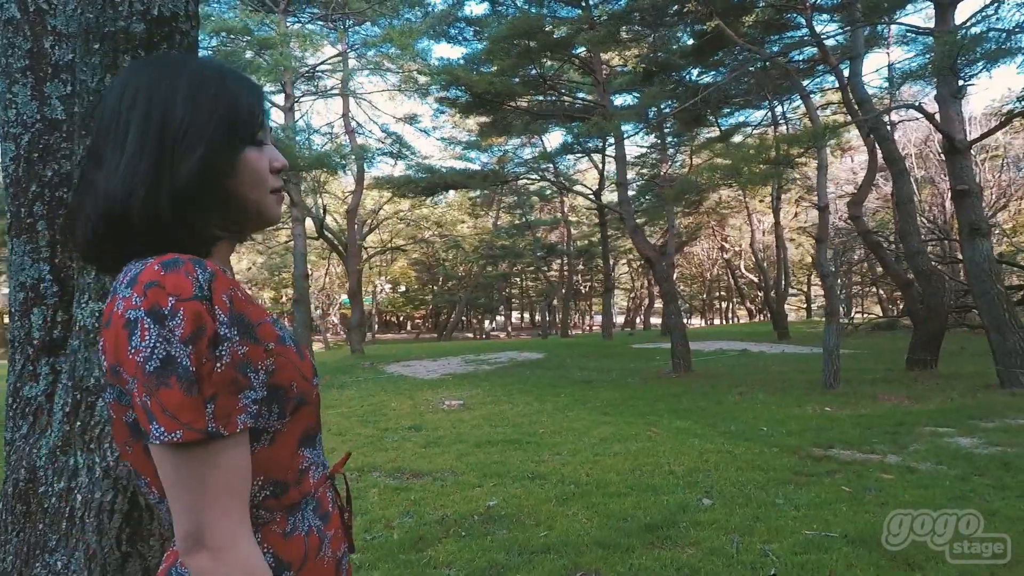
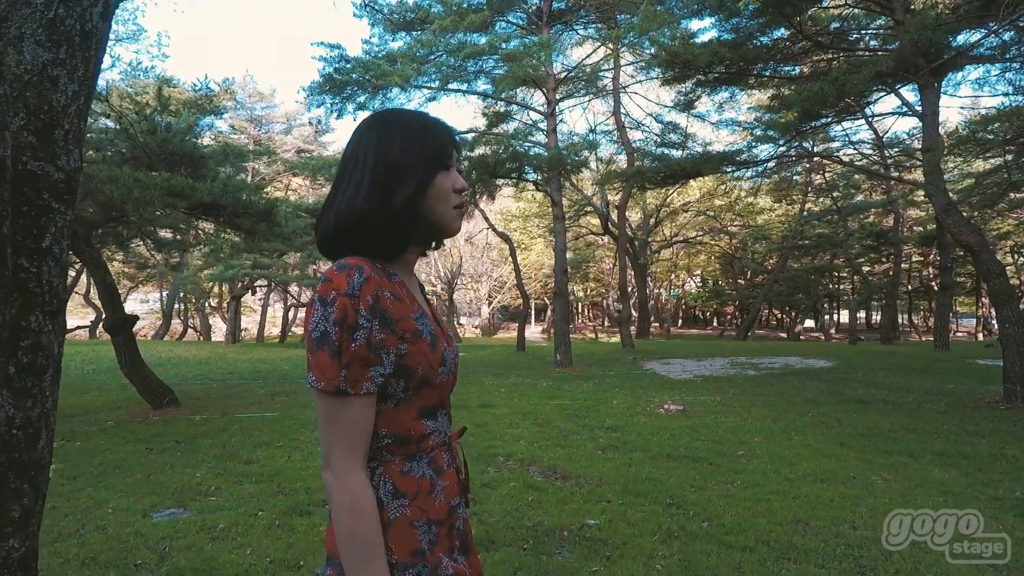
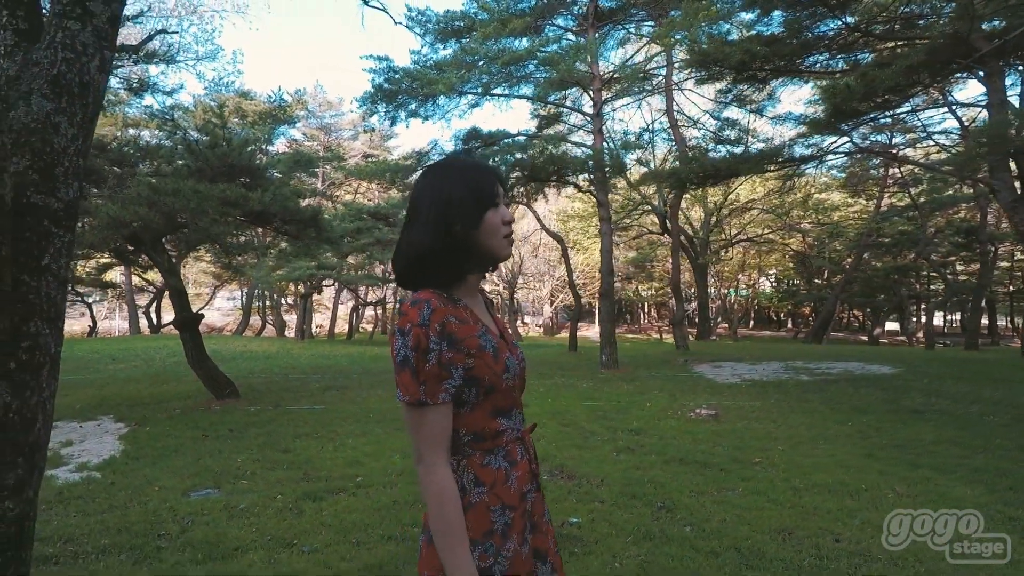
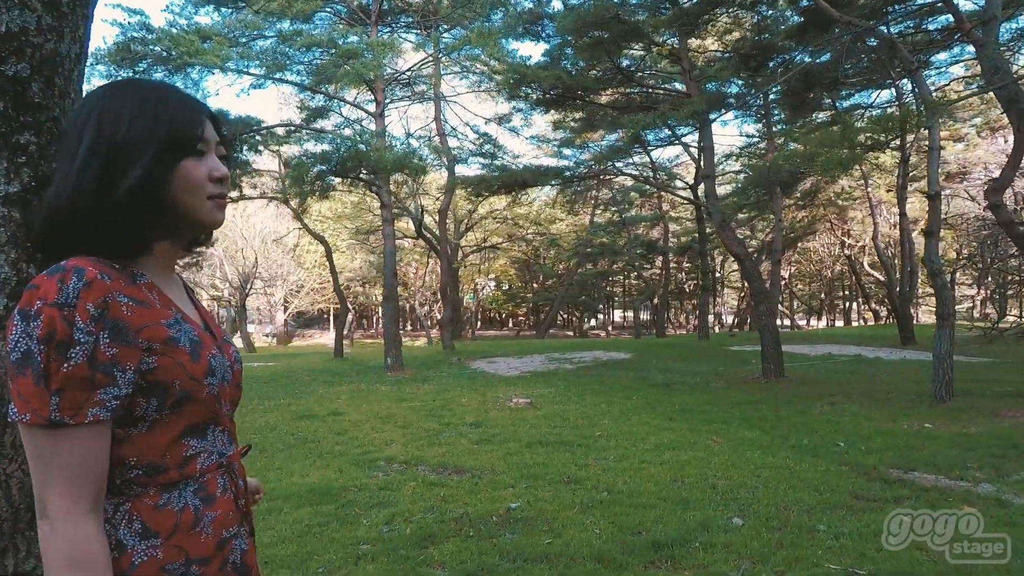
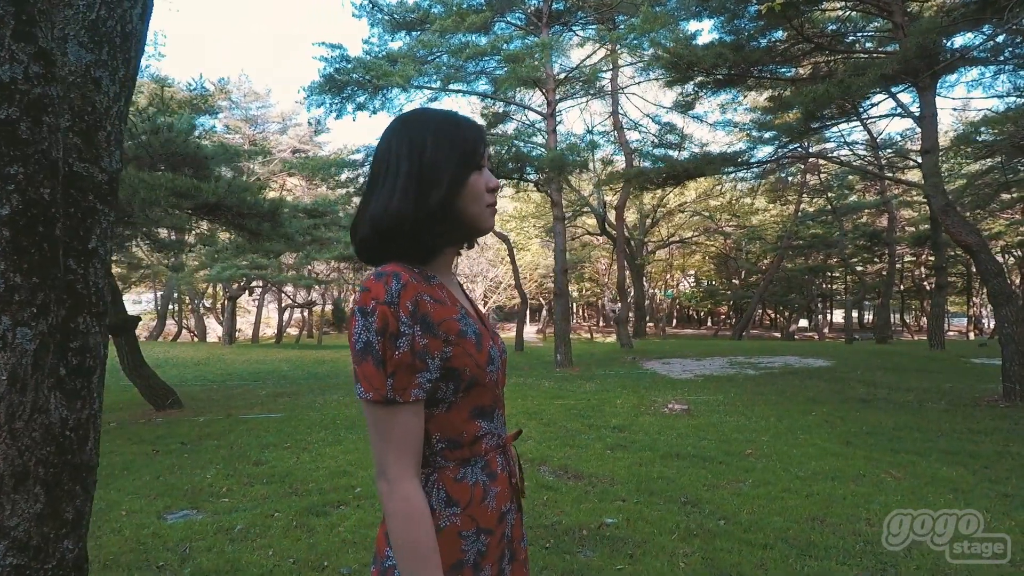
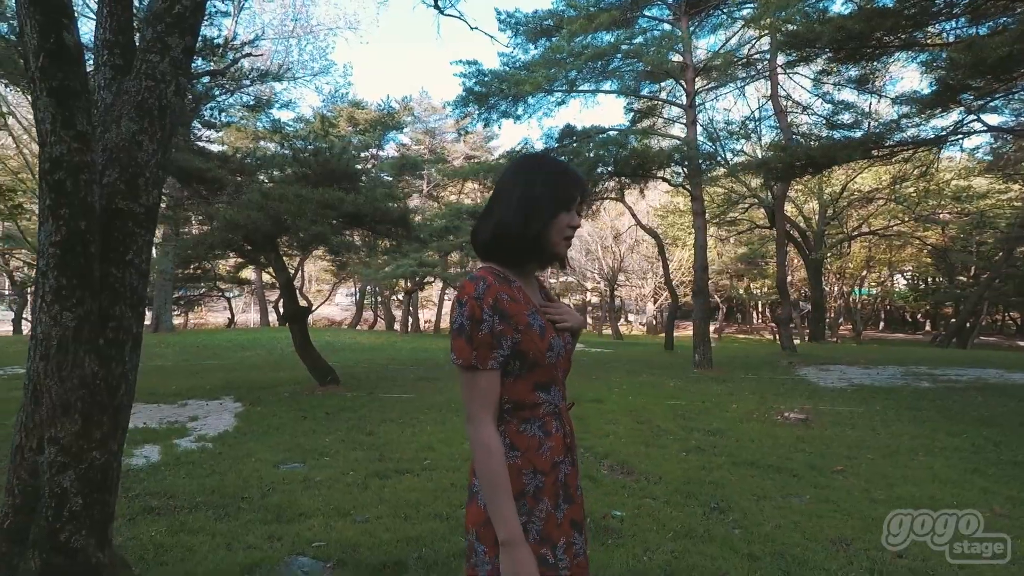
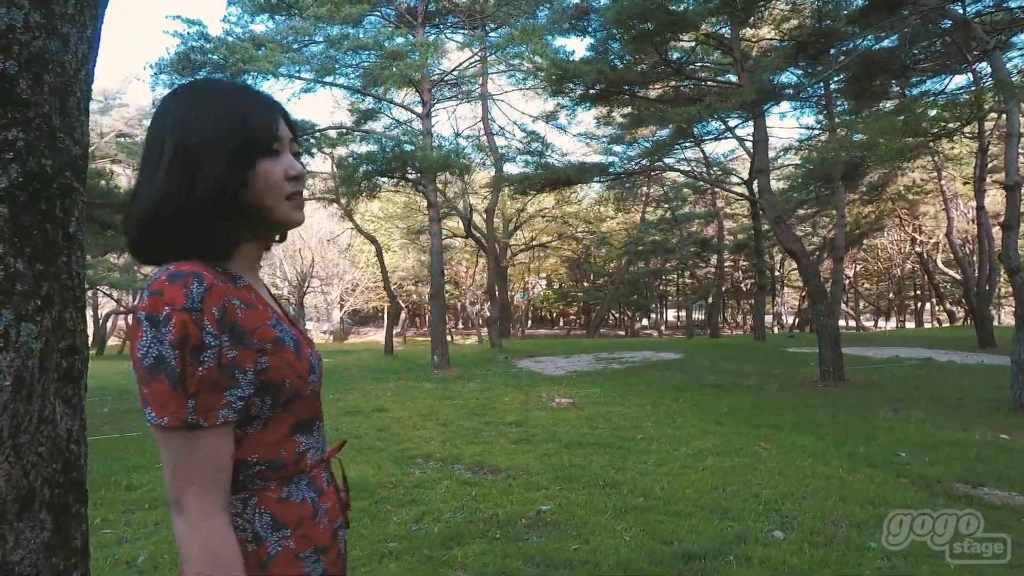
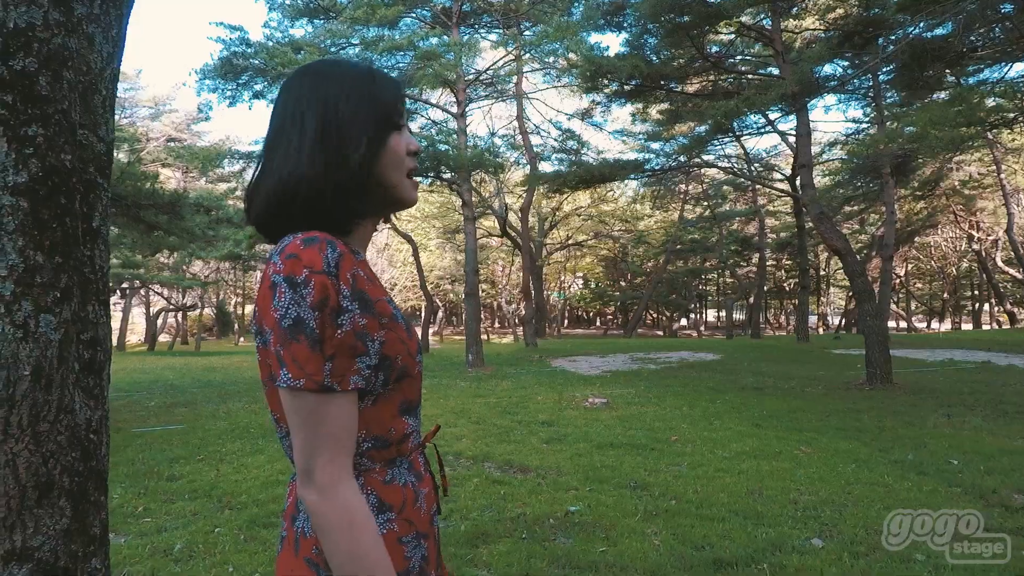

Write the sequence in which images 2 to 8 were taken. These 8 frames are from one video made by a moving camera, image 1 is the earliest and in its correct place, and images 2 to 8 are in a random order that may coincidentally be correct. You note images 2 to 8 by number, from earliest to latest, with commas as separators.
4, 7, 8, 5, 2, 3, 6
